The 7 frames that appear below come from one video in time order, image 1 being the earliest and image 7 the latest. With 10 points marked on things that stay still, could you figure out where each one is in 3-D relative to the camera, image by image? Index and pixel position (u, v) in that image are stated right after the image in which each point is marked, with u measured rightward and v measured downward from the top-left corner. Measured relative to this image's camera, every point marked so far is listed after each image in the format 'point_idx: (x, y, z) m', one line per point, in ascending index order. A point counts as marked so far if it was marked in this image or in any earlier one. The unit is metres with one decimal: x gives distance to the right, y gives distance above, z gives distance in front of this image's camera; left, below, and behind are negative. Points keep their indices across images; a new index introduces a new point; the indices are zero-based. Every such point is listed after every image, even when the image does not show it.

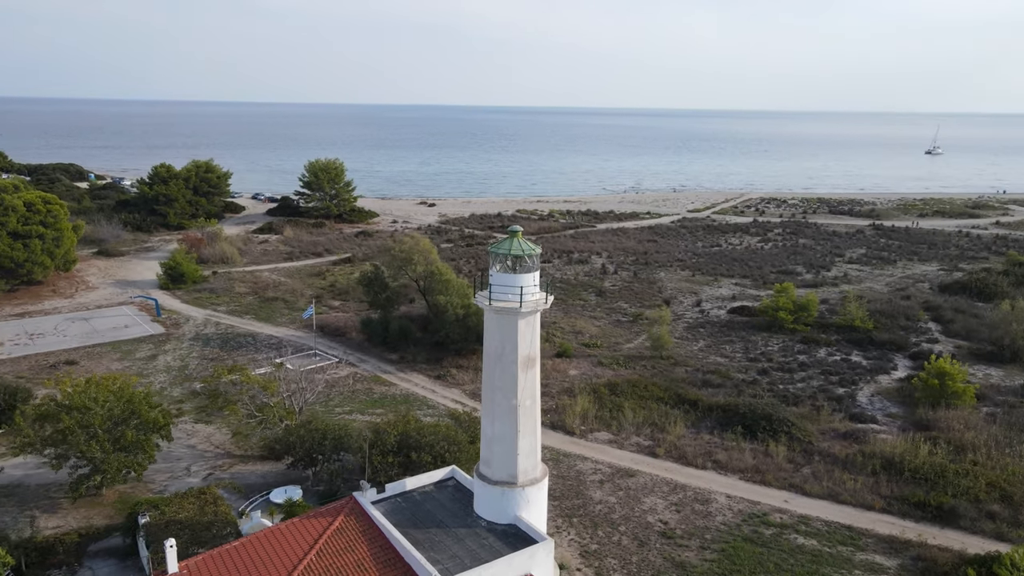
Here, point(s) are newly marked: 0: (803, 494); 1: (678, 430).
0: (+6.4, -4.5, +16.1) m
1: (+4.2, -3.6, +18.8) m
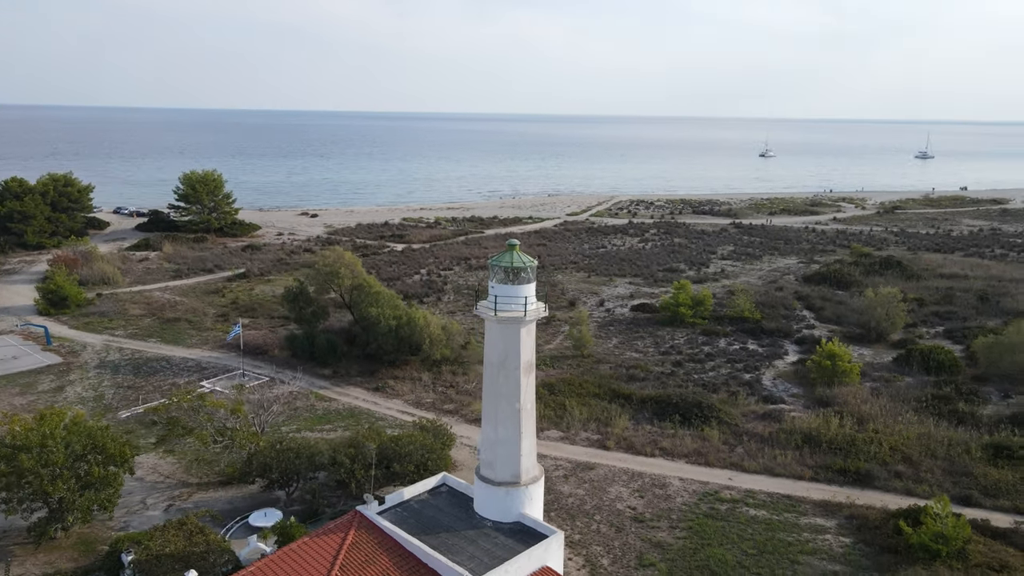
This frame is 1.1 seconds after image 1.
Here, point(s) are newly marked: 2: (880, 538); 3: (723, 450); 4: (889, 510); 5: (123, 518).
0: (+5.6, -4.5, +17.8) m
1: (+3.0, -3.7, +20.1) m
2: (+7.5, -5.0, +14.8) m
3: (+5.4, -4.2, +18.8) m
4: (+8.2, -4.8, +15.8) m
5: (-7.9, -4.7, +14.8) m
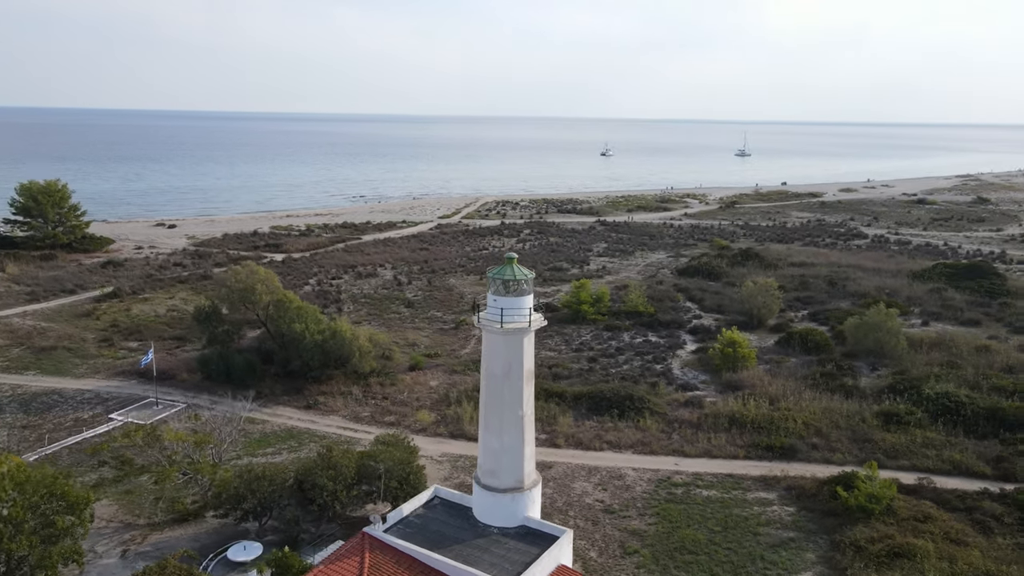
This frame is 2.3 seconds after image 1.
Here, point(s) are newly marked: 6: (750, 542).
0: (+4.6, -4.4, +19.2) m
1: (+1.5, -3.8, +20.9) m
2: (+7.0, -4.9, +16.6) m
3: (+4.1, -4.1, +20.2) m
4: (+7.5, -4.6, +17.7) m
5: (-8.0, -5.2, +13.5) m
6: (+5.0, -5.3, +15.3) m
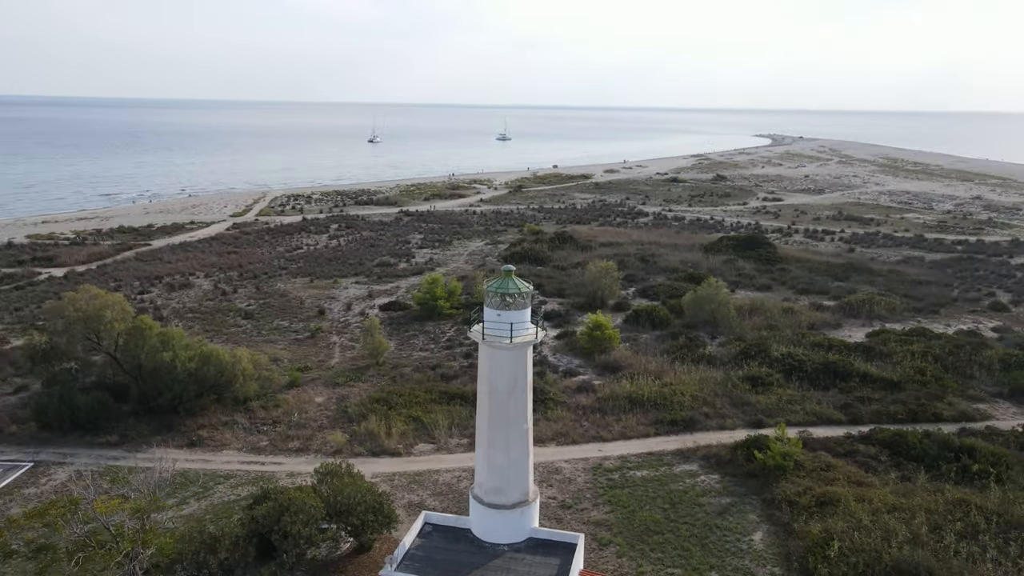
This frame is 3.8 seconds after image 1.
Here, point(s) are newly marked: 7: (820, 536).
0: (+2.6, -4.2, +20.1) m
1: (-0.9, -3.8, +20.8) m
2: (+5.7, -4.5, +18.4) m
3: (+1.8, -4.0, +20.9) m
4: (+5.8, -4.2, +19.6) m
5: (-7.5, -6.0, +10.8) m
6: (+4.2, -5.1, +16.5) m
7: (+6.3, -5.0, +14.8) m
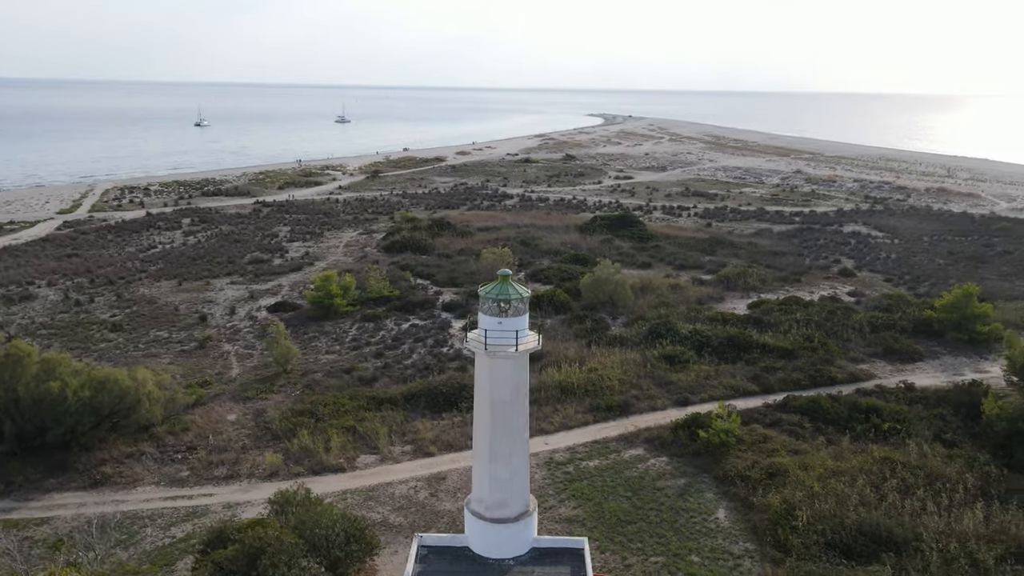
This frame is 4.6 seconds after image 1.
0: (+1.0, -4.0, +20.0) m
1: (-2.6, -3.8, +19.9) m
2: (+4.5, -4.1, +19.0) m
3: (+0.1, -3.8, +20.6) m
4: (+4.3, -3.8, +20.2) m
5: (-6.8, -6.5, +8.9) m
6: (+3.4, -4.8, +16.9) m
7: (+5.8, -4.7, +15.6) m
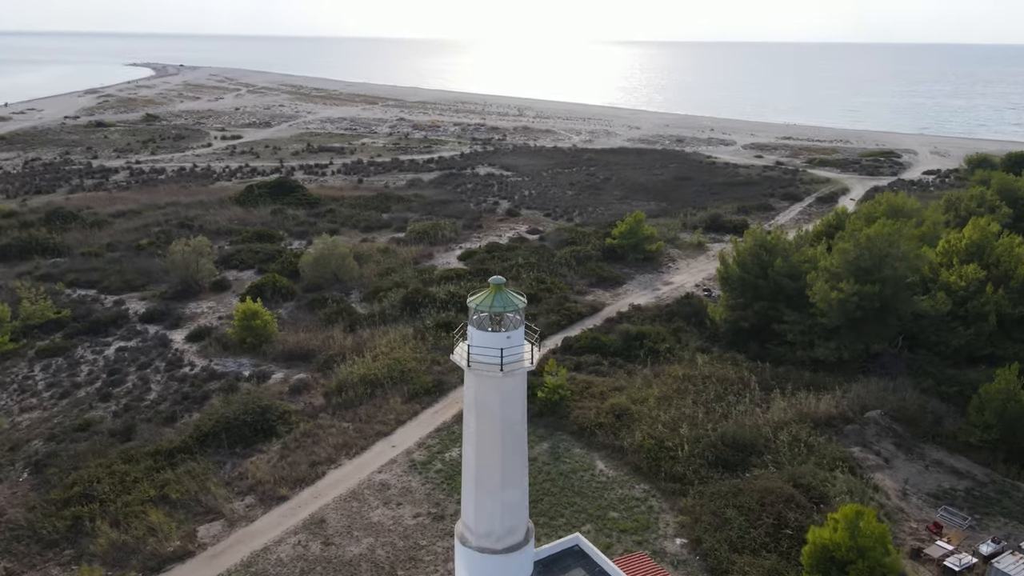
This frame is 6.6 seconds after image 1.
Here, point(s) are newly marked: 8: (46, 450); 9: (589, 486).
0: (-3.1, -3.7, +18.5) m
1: (-6.1, -4.1, +16.5) m
2: (+0.4, -3.3, +19.4) m
3: (-4.2, -3.6, +18.5) m
4: (-0.5, -2.9, +20.2) m
5: (-3.6, -7.8, +5.2) m
6: (+0.7, -4.2, +17.1) m
7: (+3.3, -3.6, +17.2) m
8: (-11.3, -3.9, +17.7) m
9: (+1.7, -4.4, +16.3) m
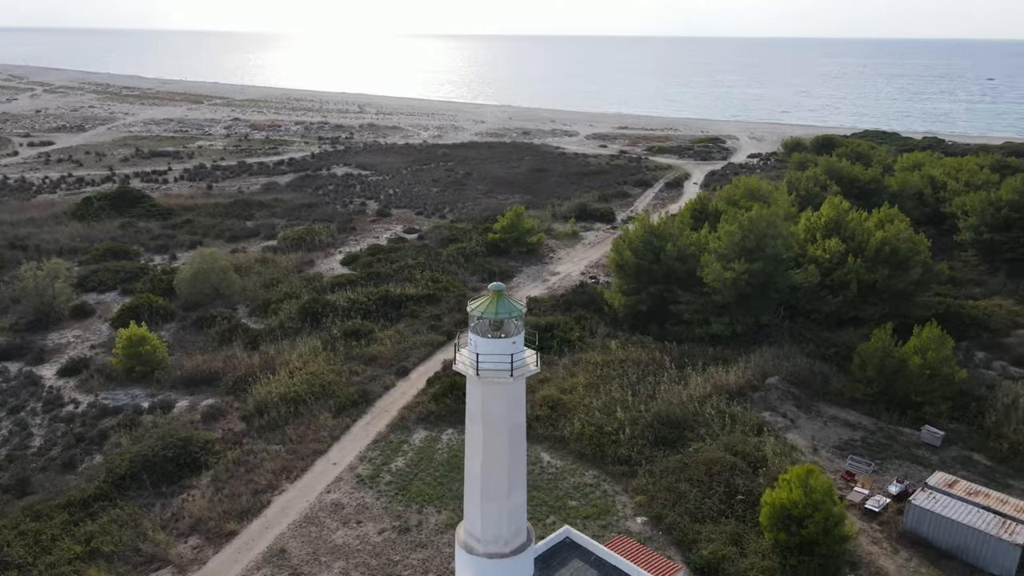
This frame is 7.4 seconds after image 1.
0: (-4.5, -4.0, +17.8) m
1: (-7.0, -4.6, +15.2) m
2: (-1.4, -3.3, +19.4) m
3: (-5.6, -4.0, +17.6) m
4: (-2.4, -3.0, +20.0) m
5: (-1.9, -8.1, +4.8) m
6: (-0.5, -4.2, +17.3) m
7: (+2.0, -3.5, +17.9) m
8: (-12.4, -4.8, +15.3) m
9: (+0.7, -4.4, +16.7) m
